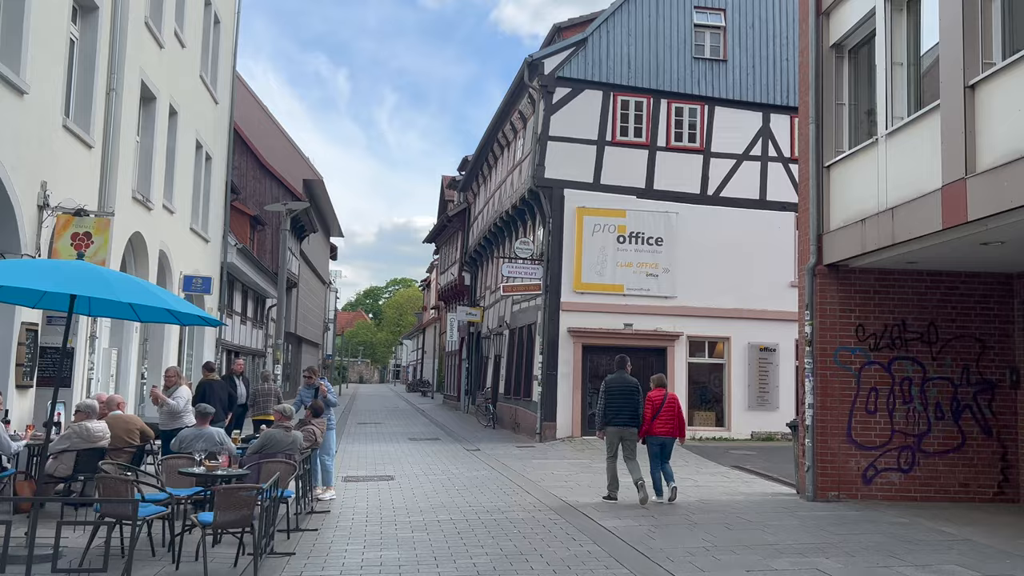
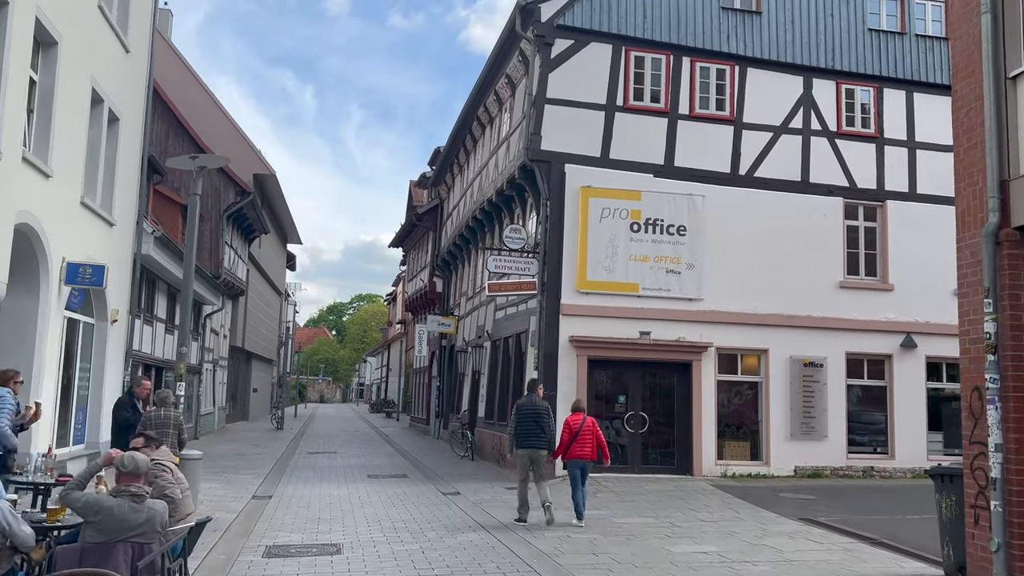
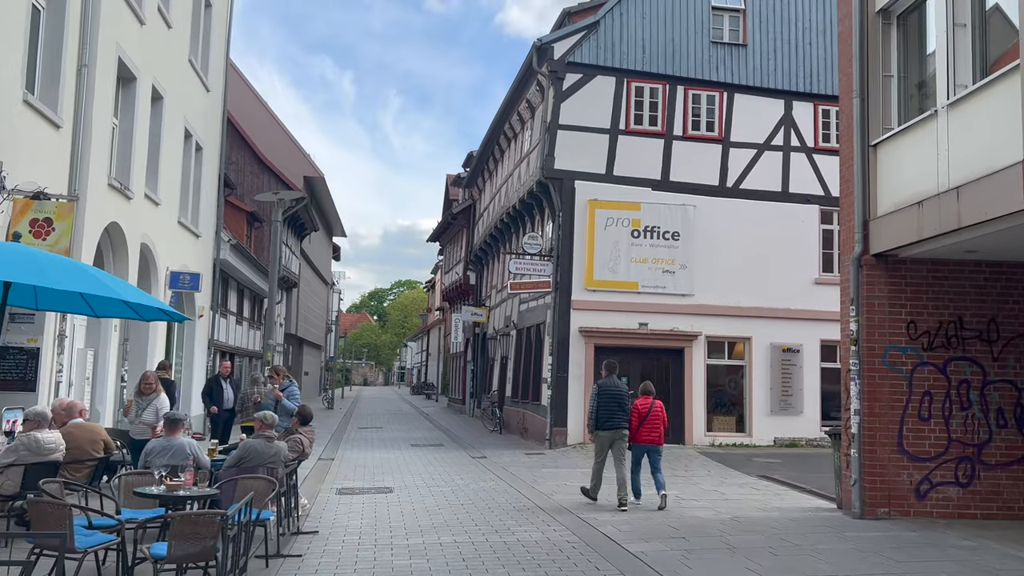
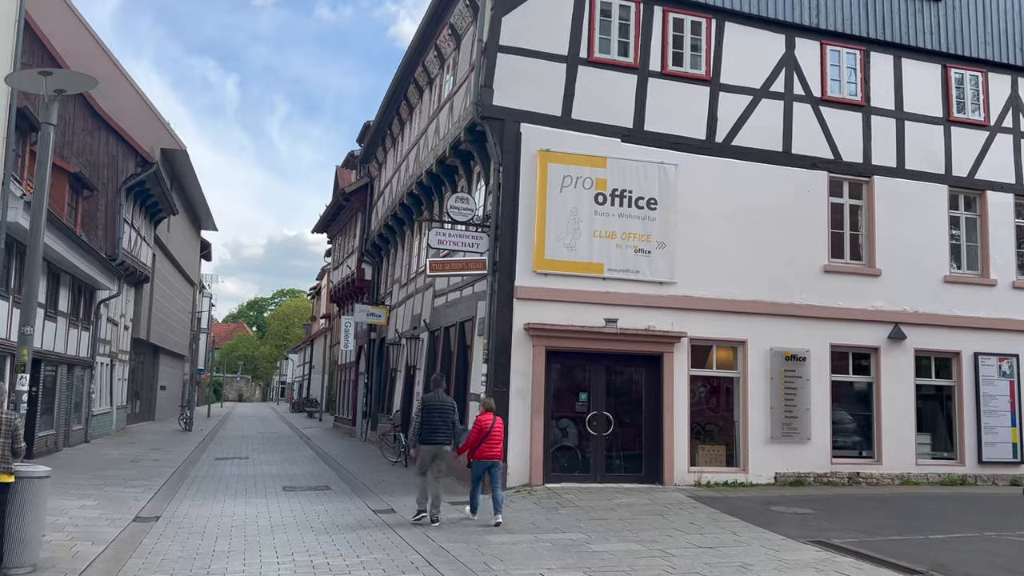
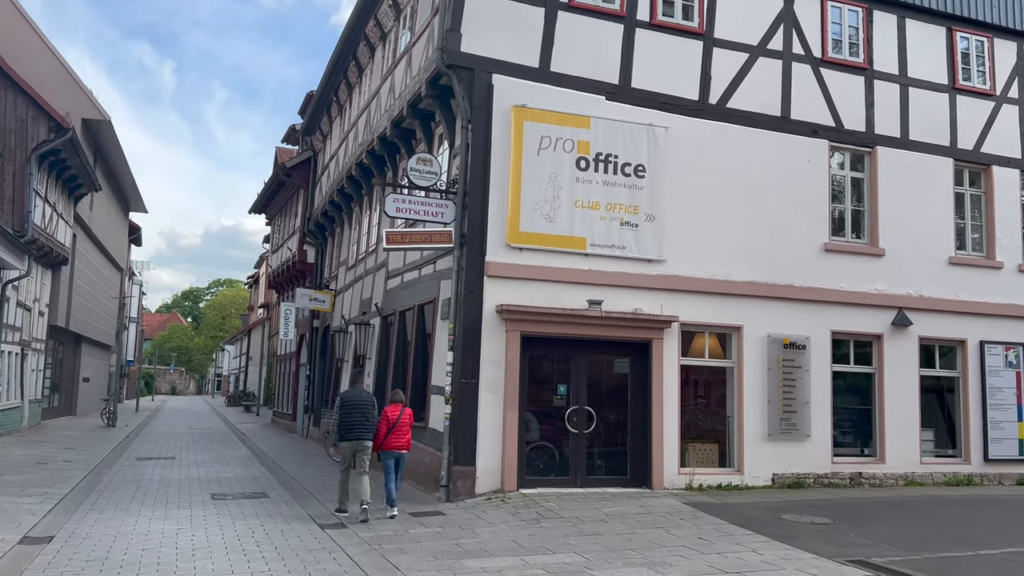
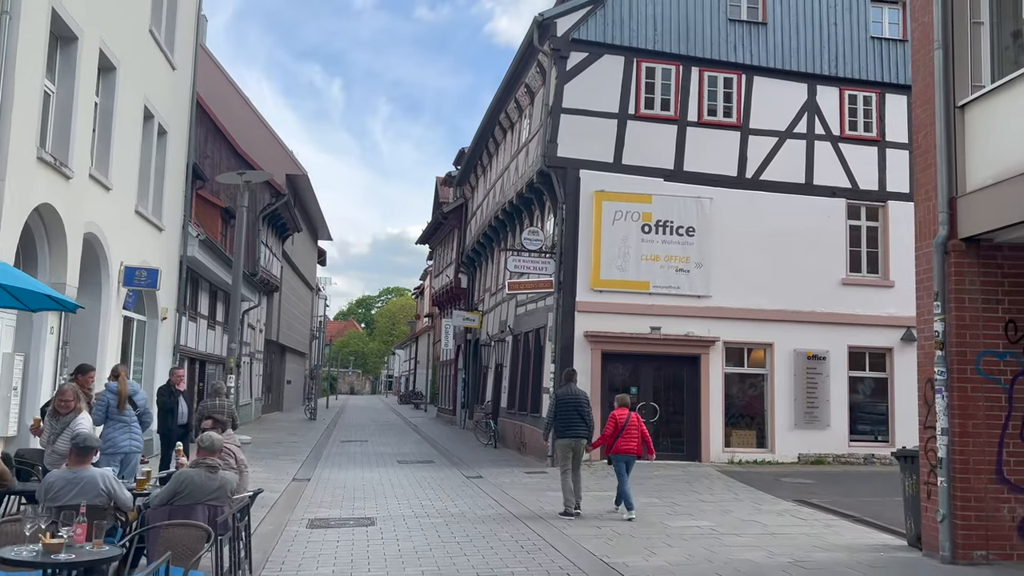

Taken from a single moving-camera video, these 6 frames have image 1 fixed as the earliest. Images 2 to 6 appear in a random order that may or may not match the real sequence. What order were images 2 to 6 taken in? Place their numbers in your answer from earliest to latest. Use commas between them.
3, 6, 2, 4, 5
